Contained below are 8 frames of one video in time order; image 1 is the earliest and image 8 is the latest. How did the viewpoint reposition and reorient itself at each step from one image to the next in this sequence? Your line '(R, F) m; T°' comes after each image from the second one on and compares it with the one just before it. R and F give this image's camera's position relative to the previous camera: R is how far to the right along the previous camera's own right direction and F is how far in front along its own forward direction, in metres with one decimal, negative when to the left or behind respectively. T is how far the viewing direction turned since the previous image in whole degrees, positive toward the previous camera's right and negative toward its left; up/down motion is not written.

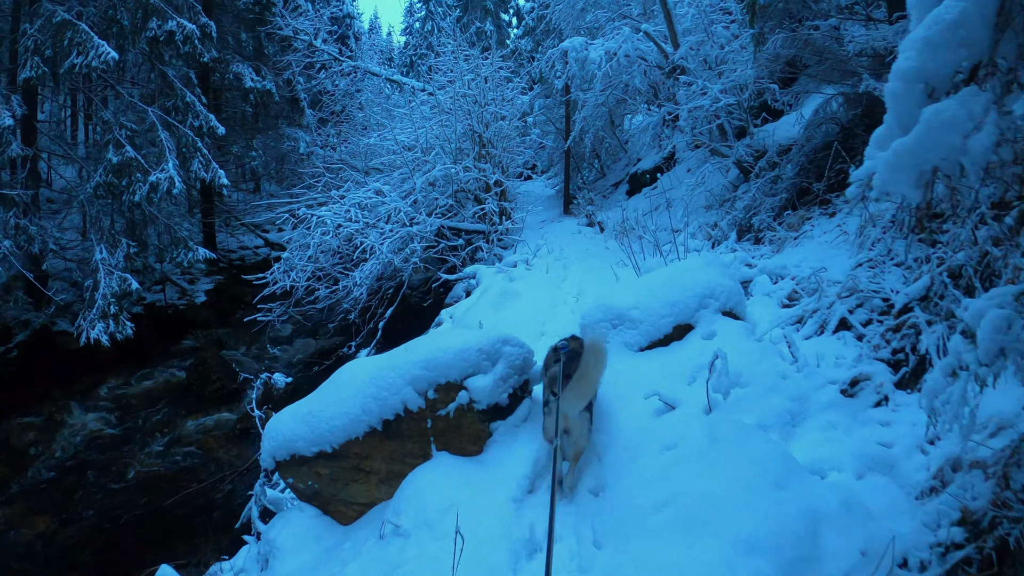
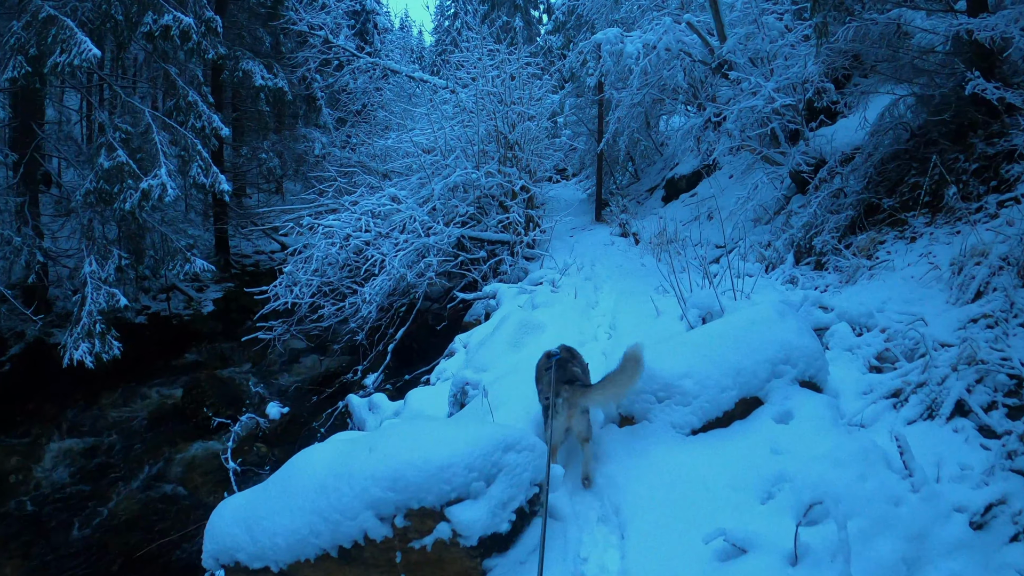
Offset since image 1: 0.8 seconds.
(+0.1, +1.0) m; -2°
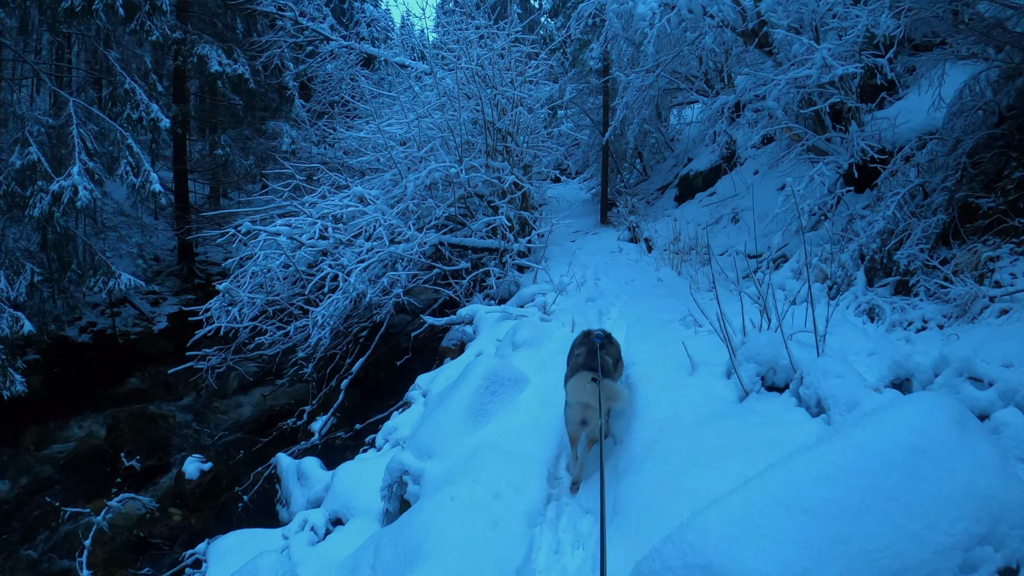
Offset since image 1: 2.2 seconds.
(+0.2, +1.8) m; 0°
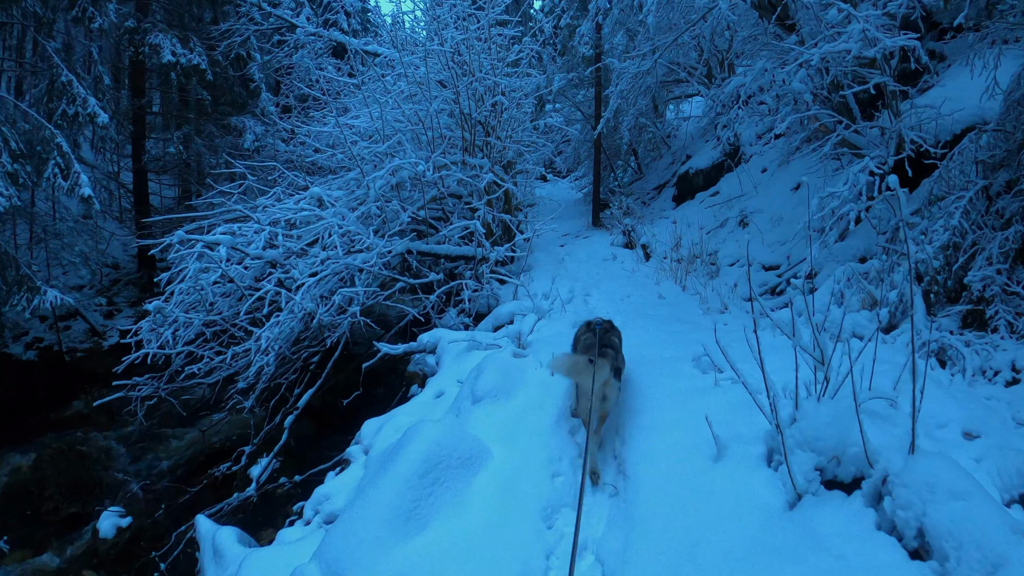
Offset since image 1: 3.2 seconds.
(+0.1, +1.1) m; 0°
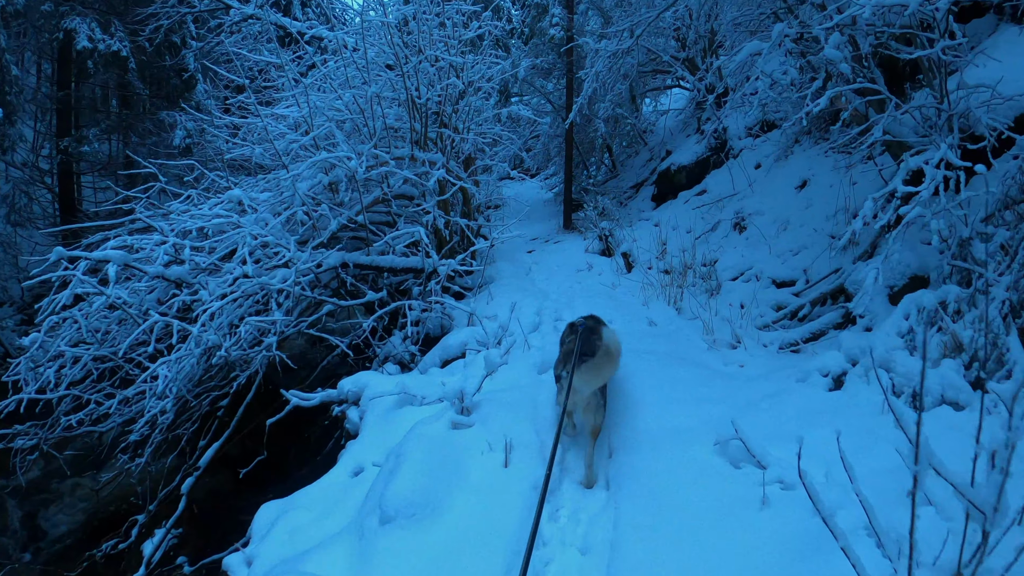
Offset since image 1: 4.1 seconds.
(+0.1, +1.2) m; +1°
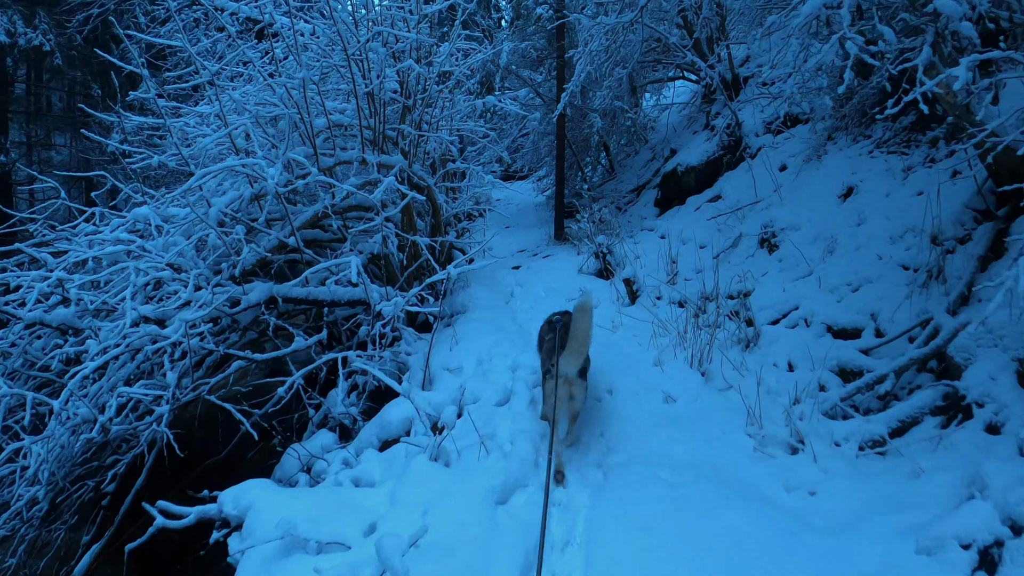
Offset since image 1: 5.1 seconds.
(+0.1, +1.3) m; 0°
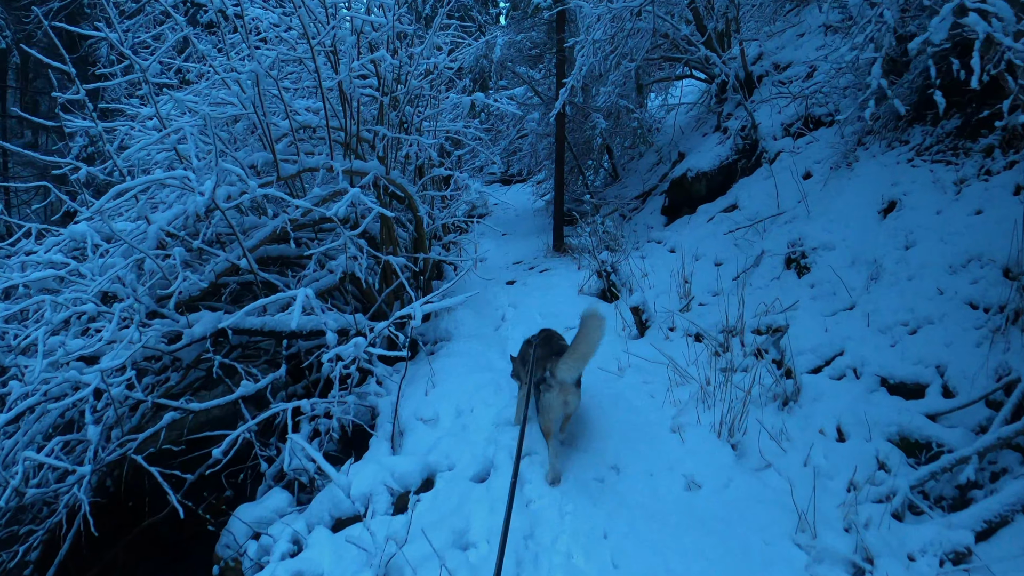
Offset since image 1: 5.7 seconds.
(+0.1, +0.7) m; 0°
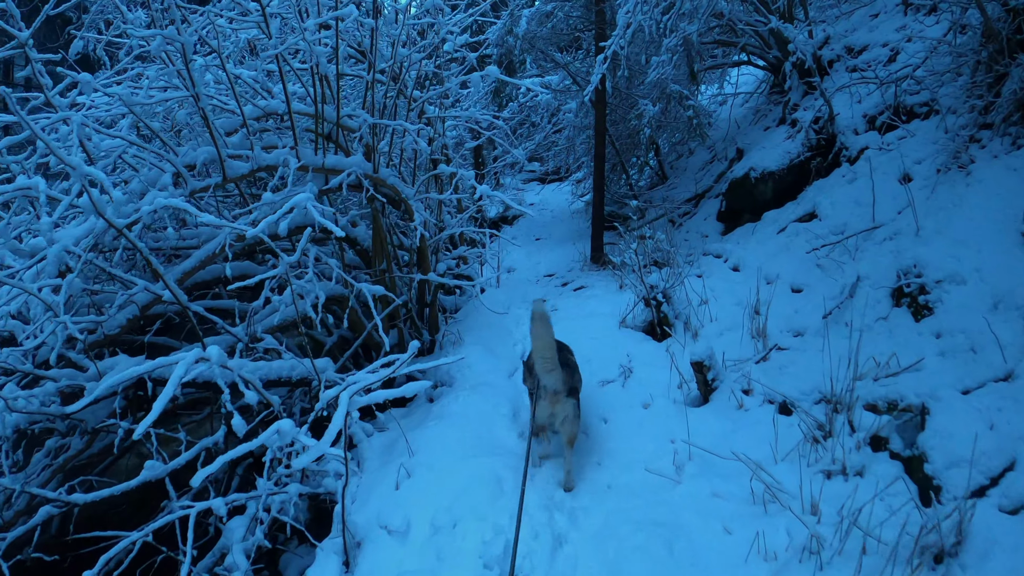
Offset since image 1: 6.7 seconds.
(+0.1, +1.2) m; -2°
